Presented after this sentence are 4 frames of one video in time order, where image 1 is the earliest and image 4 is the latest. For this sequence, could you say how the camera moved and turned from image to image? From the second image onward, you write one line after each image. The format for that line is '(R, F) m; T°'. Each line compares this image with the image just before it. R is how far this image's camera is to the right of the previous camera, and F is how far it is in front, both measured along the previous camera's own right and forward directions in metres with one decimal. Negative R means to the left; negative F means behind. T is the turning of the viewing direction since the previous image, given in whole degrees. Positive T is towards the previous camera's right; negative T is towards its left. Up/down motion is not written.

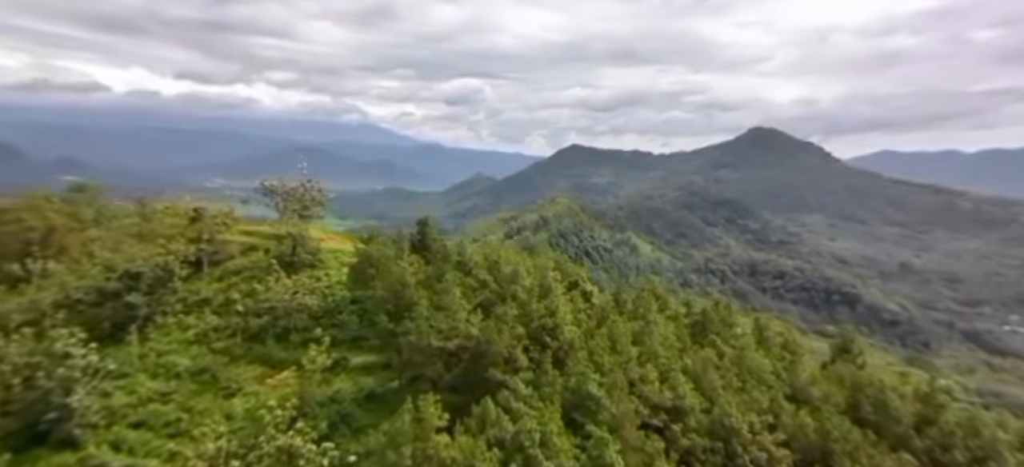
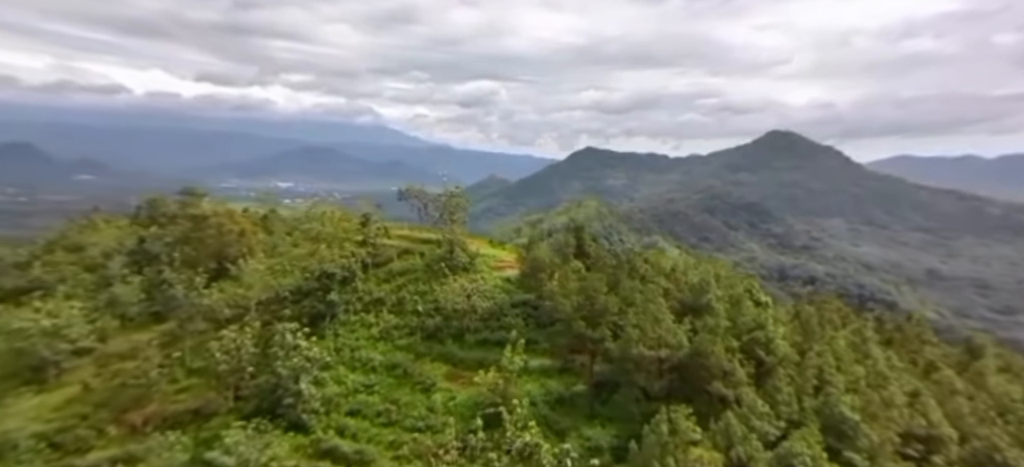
(-4.8, -0.9) m; -8°
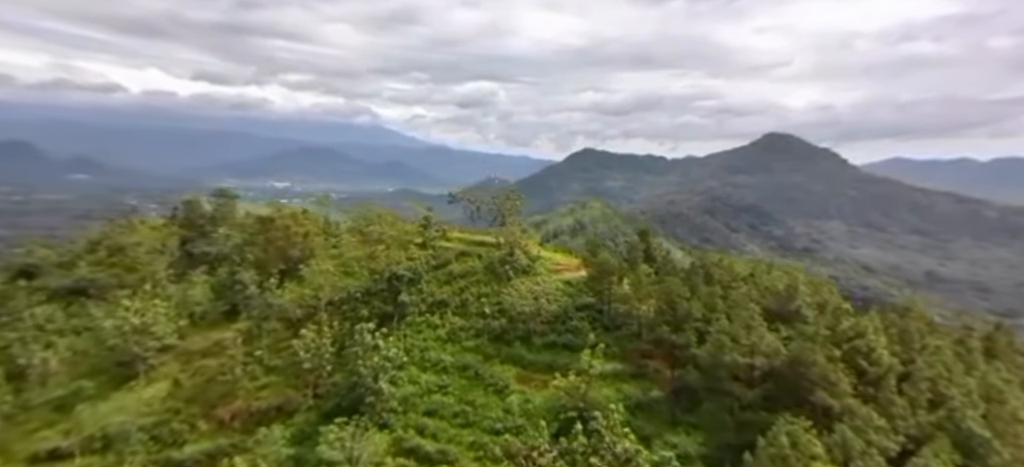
(-2.1, 0.0) m; -3°
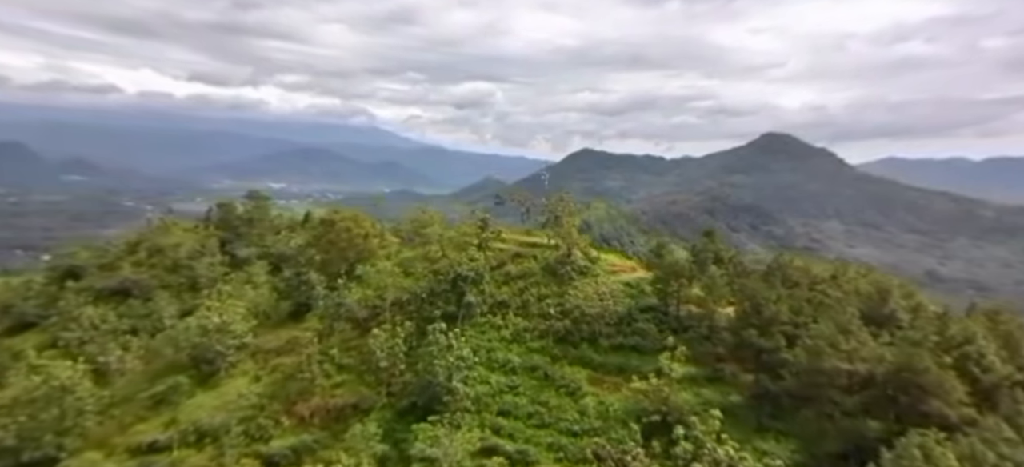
(-2.1, +0.1) m; -3°
